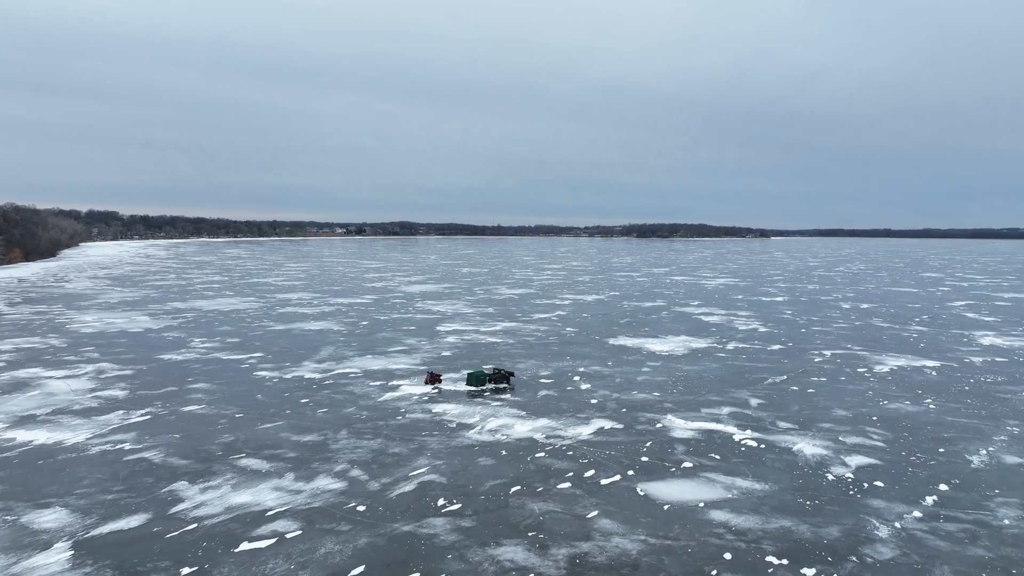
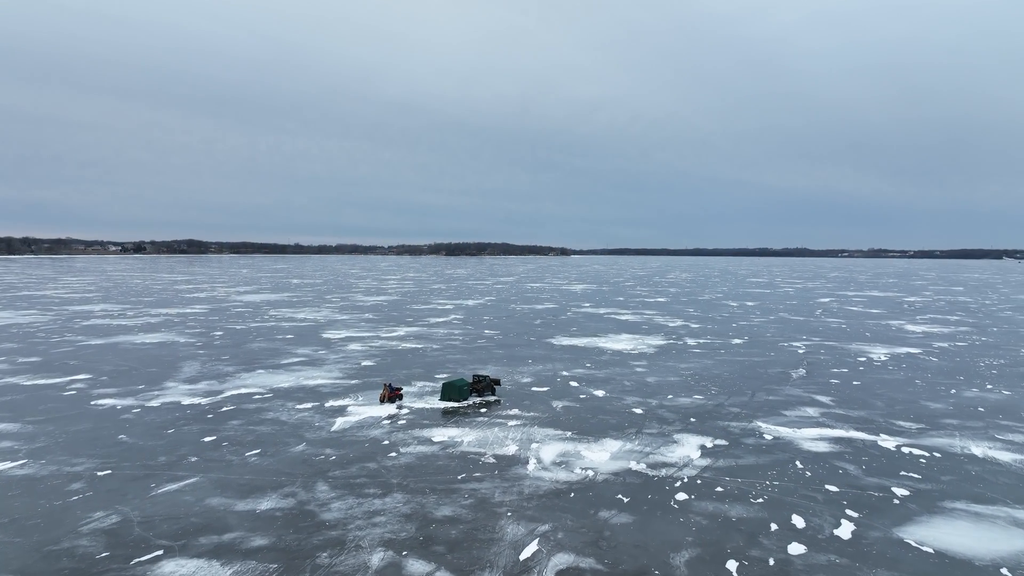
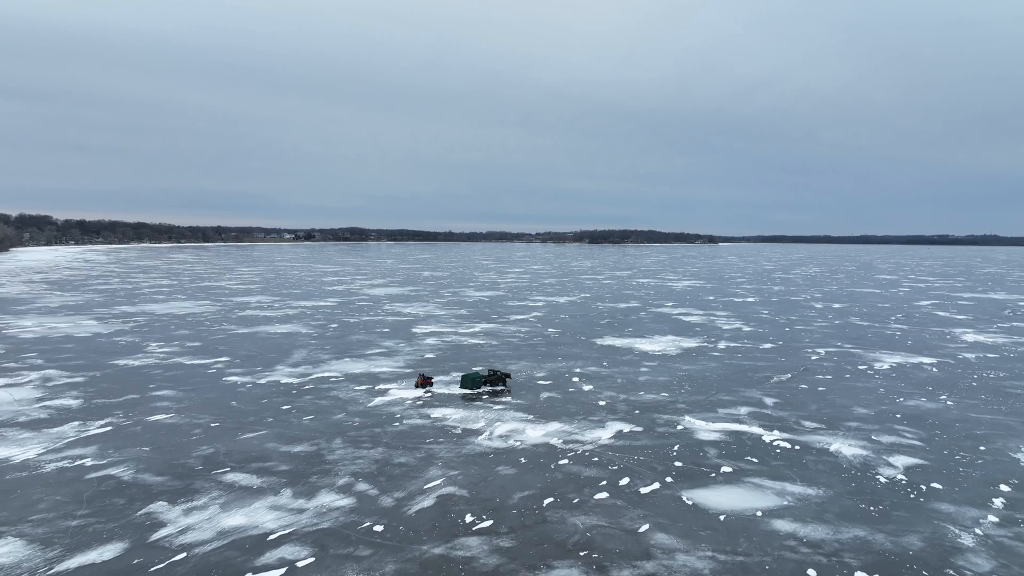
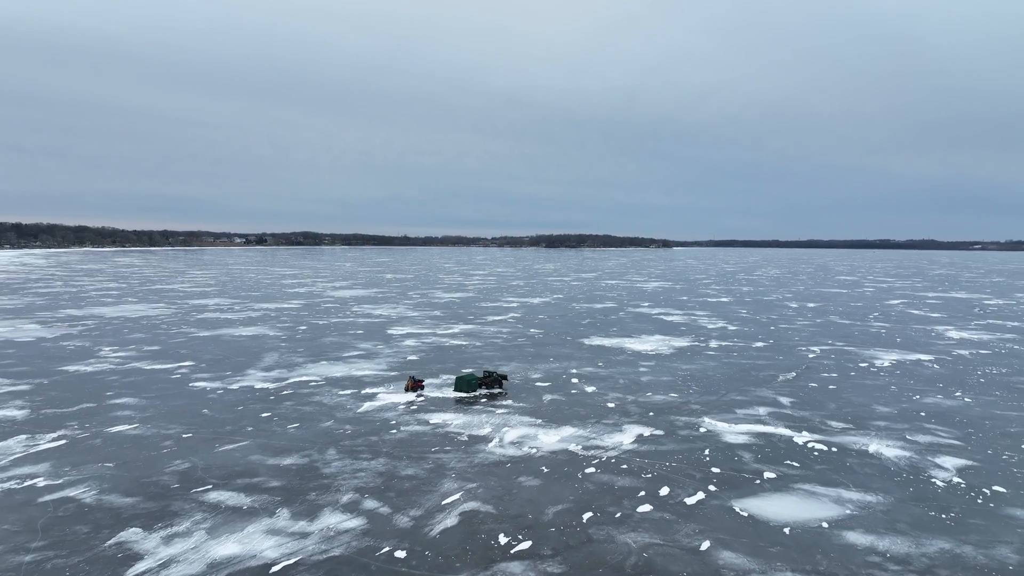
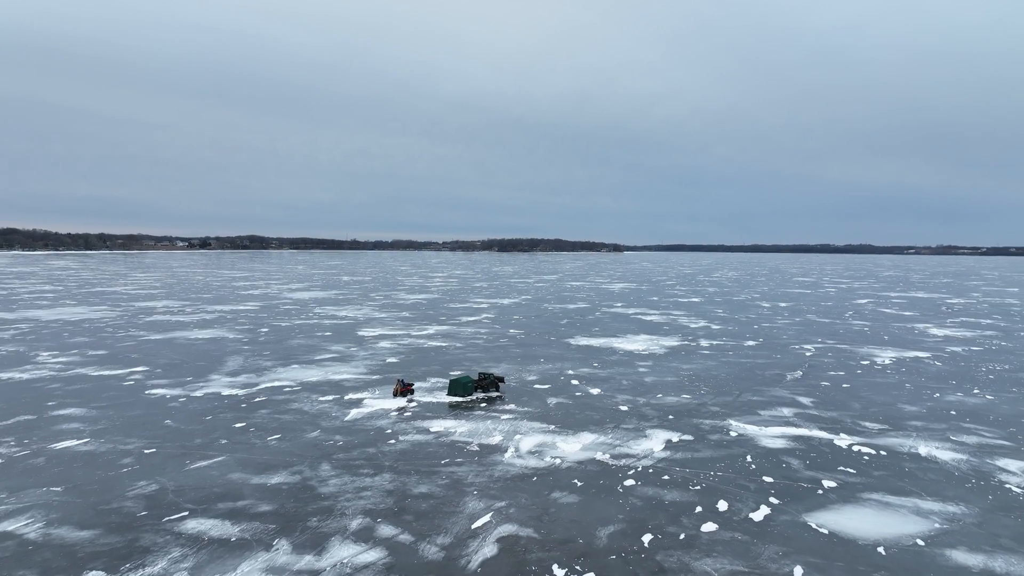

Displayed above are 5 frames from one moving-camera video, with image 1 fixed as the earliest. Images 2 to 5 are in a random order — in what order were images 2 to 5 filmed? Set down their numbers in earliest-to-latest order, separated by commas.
3, 4, 5, 2
